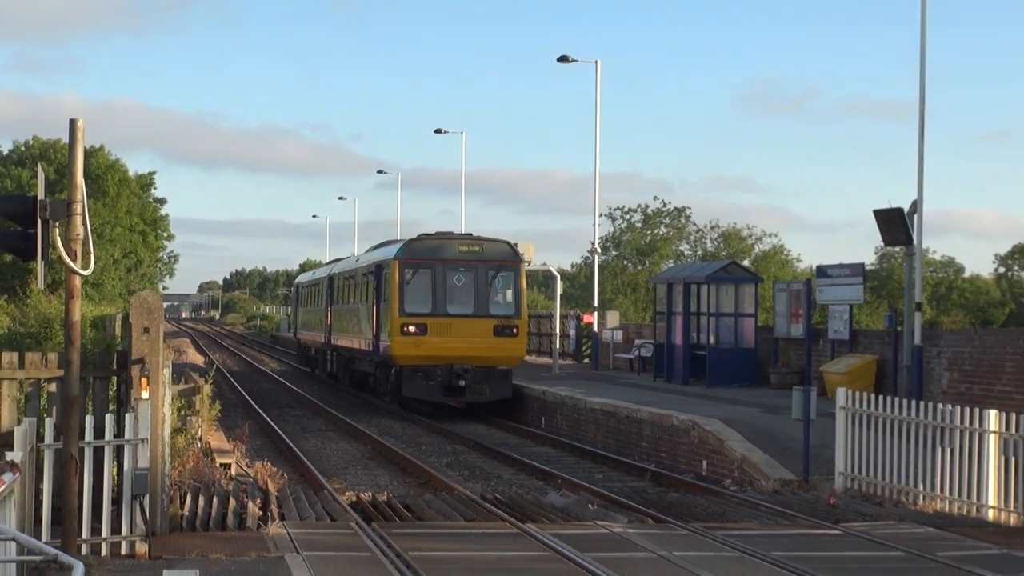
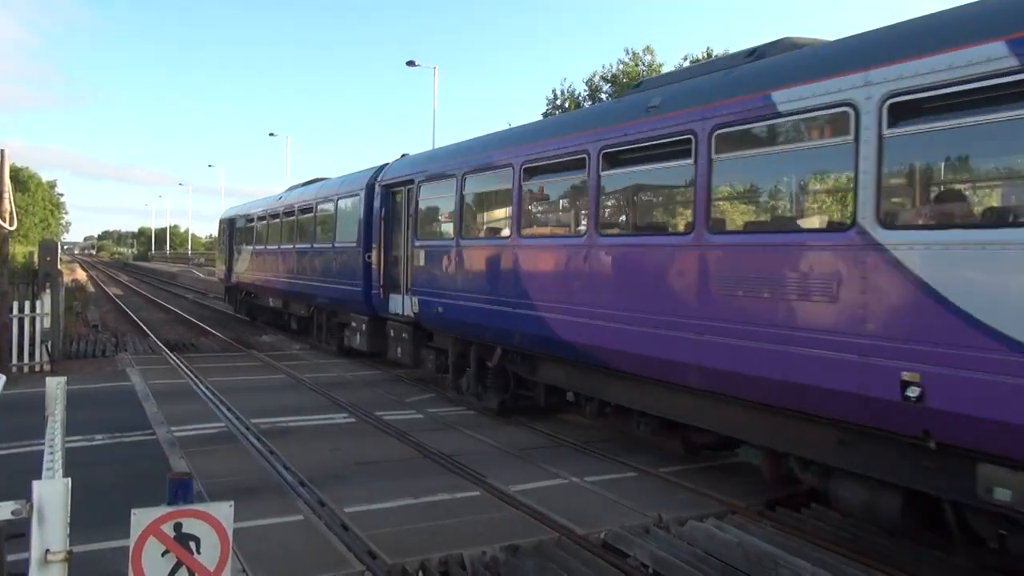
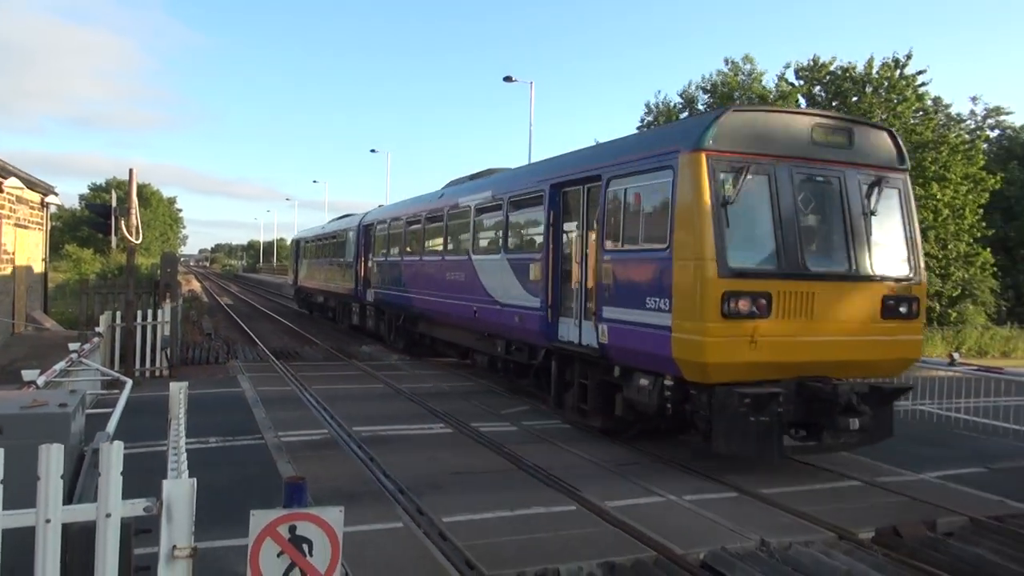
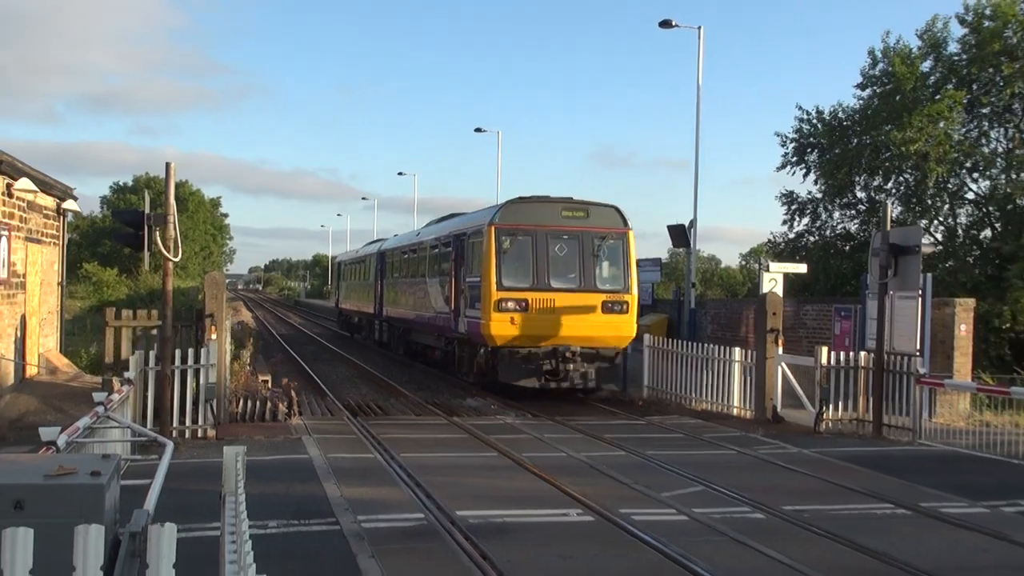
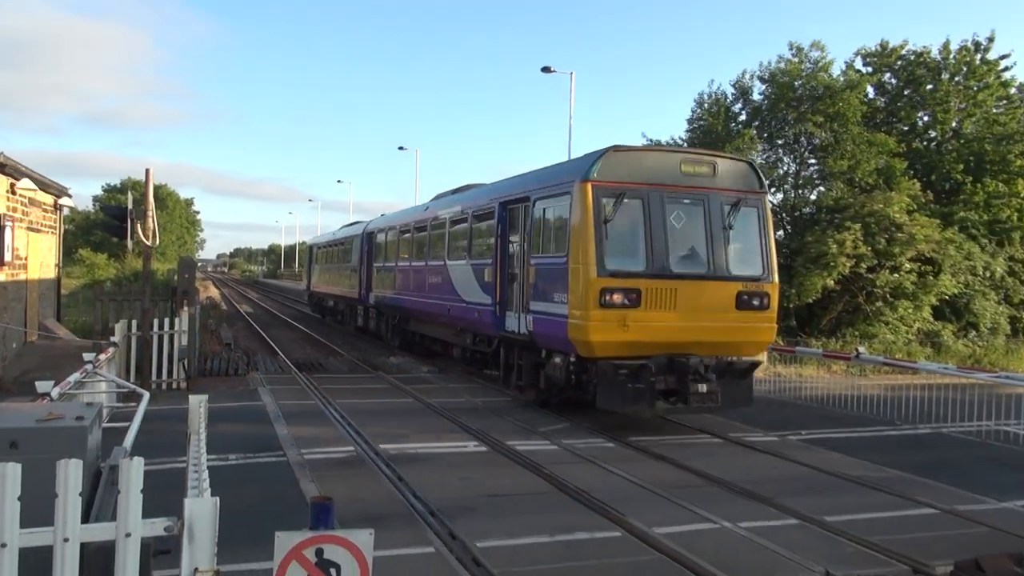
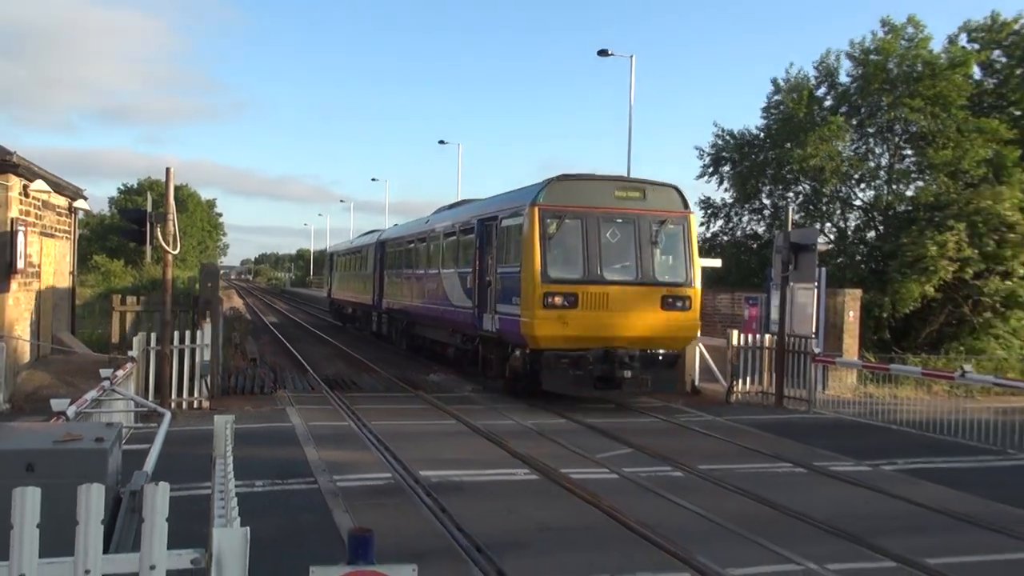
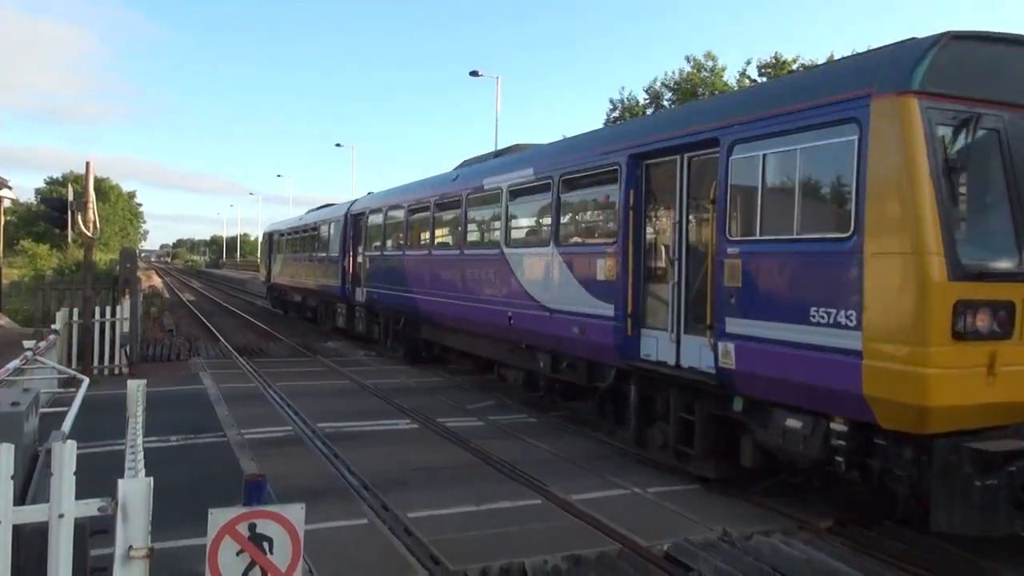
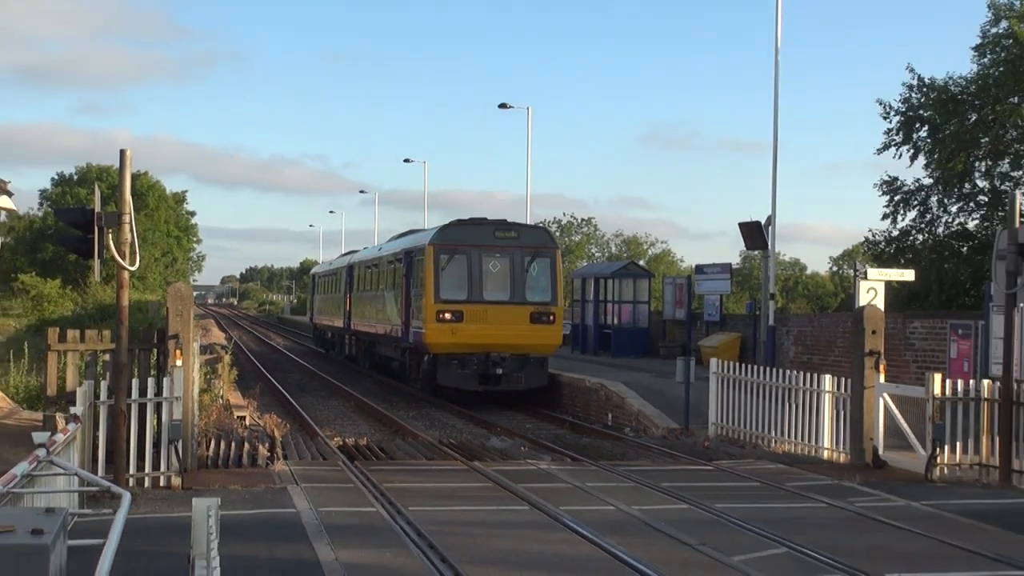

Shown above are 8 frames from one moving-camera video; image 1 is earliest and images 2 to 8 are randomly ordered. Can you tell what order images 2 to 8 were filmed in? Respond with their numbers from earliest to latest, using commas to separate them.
8, 4, 6, 5, 3, 7, 2
